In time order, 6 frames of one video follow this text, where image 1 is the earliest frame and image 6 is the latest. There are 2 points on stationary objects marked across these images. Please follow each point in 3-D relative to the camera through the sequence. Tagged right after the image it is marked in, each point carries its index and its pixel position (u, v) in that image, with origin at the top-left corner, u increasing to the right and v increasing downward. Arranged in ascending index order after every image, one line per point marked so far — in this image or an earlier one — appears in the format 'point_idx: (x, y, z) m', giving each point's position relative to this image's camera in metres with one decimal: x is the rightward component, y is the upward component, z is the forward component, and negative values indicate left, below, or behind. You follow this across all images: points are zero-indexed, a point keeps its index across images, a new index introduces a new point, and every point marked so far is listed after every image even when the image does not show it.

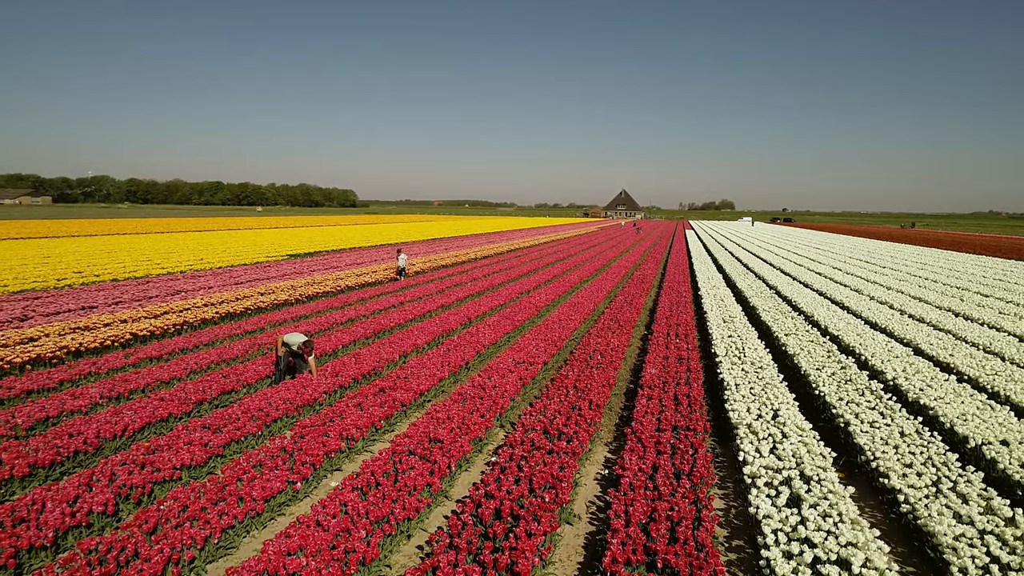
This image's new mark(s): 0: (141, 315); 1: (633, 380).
0: (-8.1, -0.6, +11.6) m
1: (+2.0, -1.5, +8.8) m
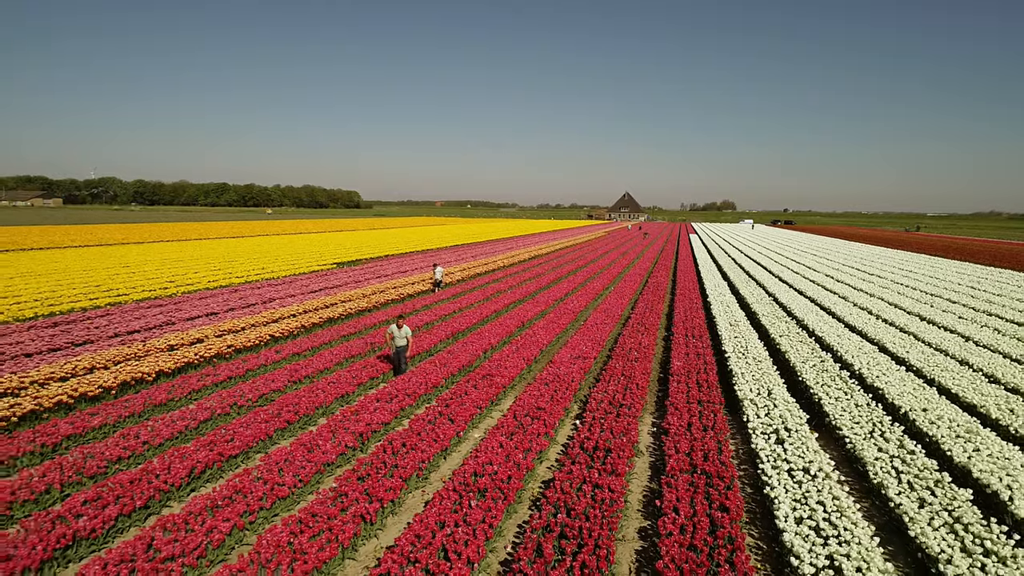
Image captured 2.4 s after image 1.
0: (-6.8, -0.9, +14.4) m
1: (+3.3, -1.8, +11.6) m
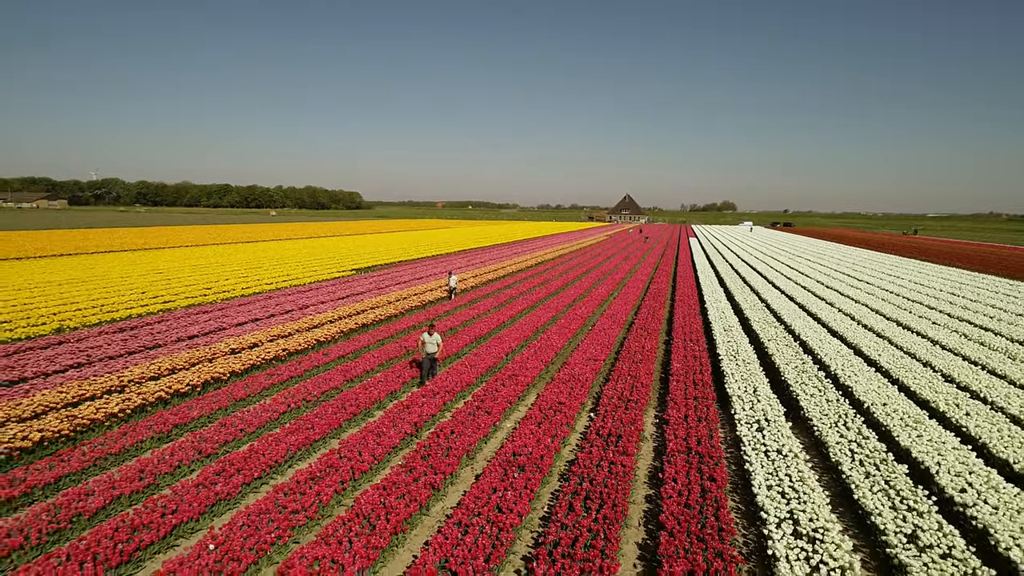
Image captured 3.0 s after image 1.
0: (-6.3, -1.1, +16.1) m
1: (+3.8, -2.1, +13.3) m
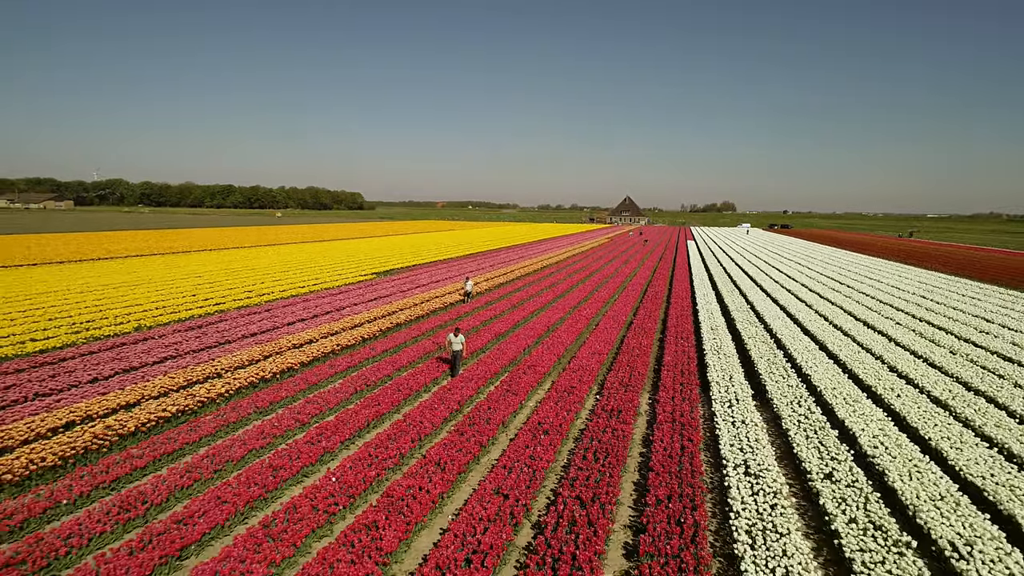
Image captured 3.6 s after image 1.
0: (-5.8, -1.3, +18.5) m
1: (+4.3, -2.2, +15.7) m
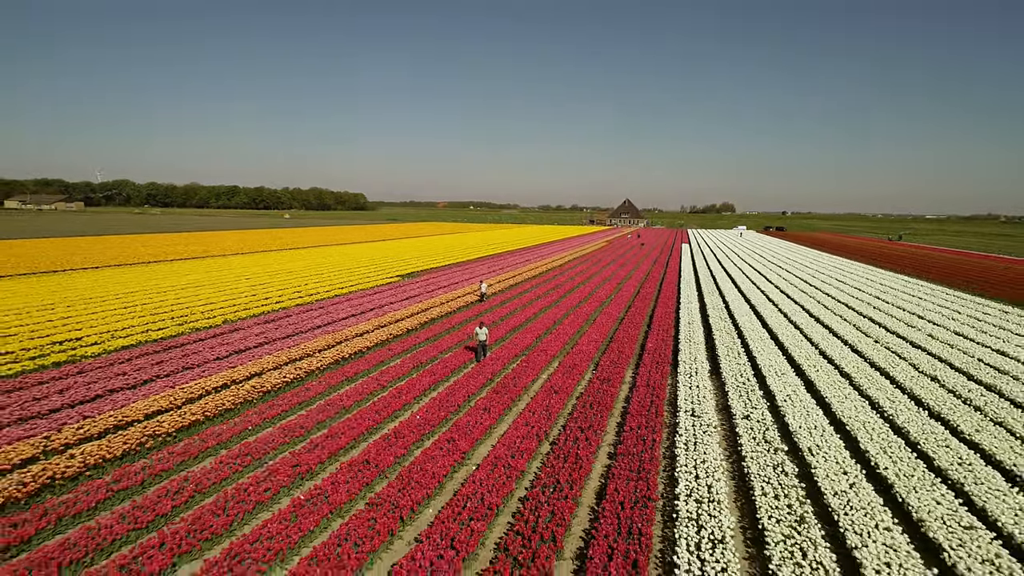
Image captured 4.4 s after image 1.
0: (-5.2, -1.3, +22.8) m
1: (+4.9, -2.3, +20.0) m
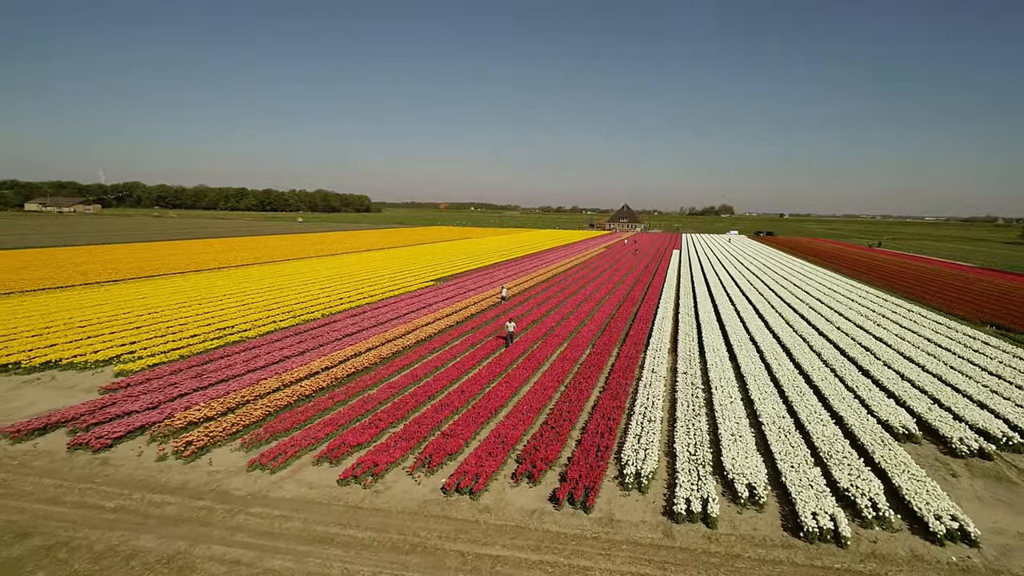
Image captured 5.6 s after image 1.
0: (-4.1, -1.5, +30.7) m
1: (+6.0, -2.5, +27.9) m
